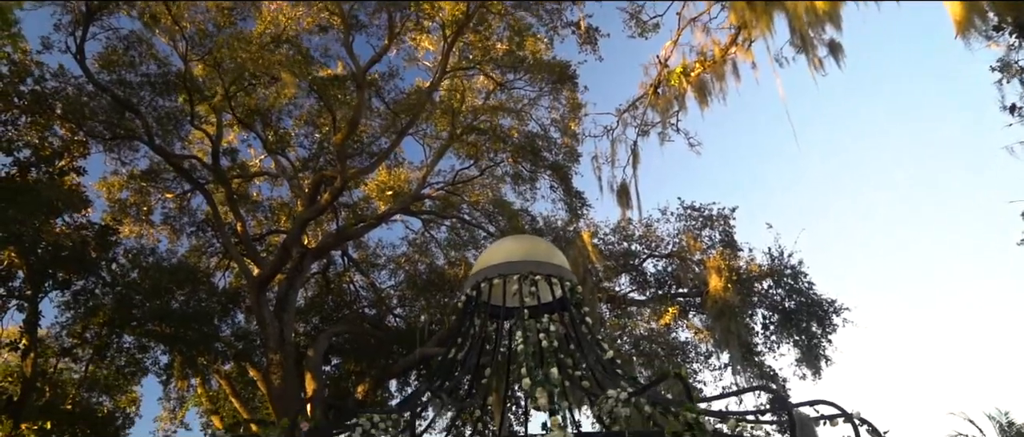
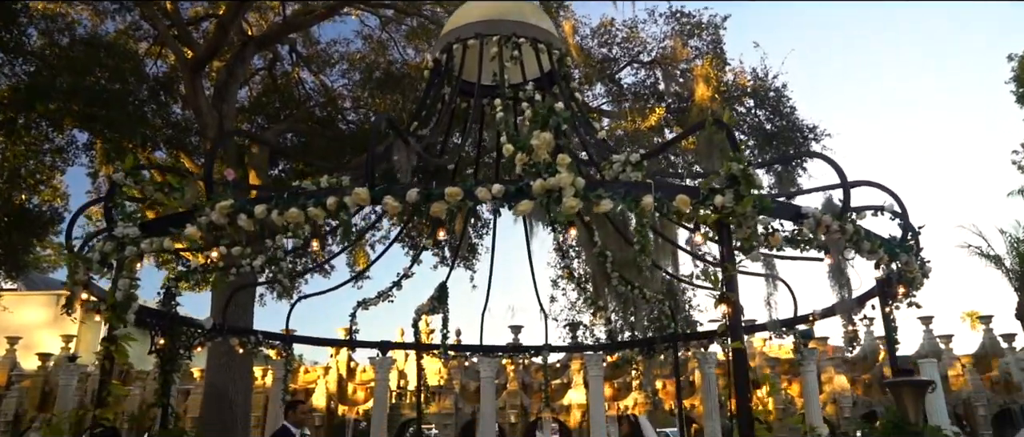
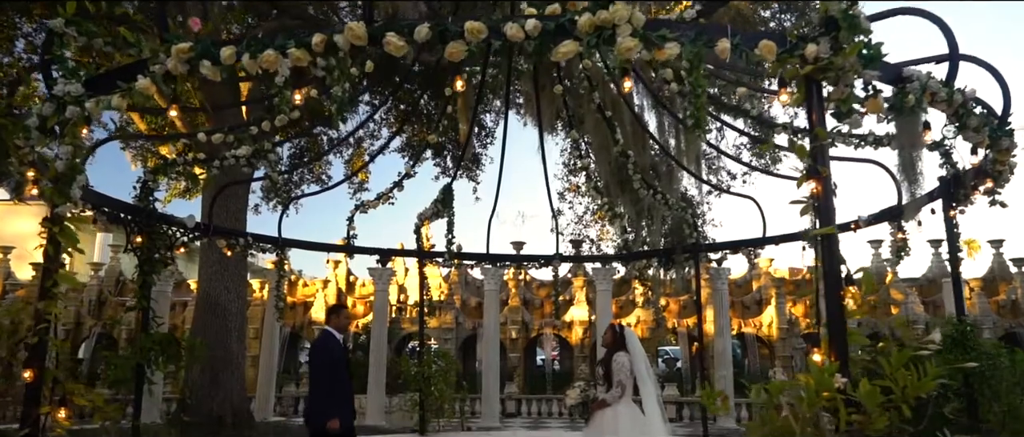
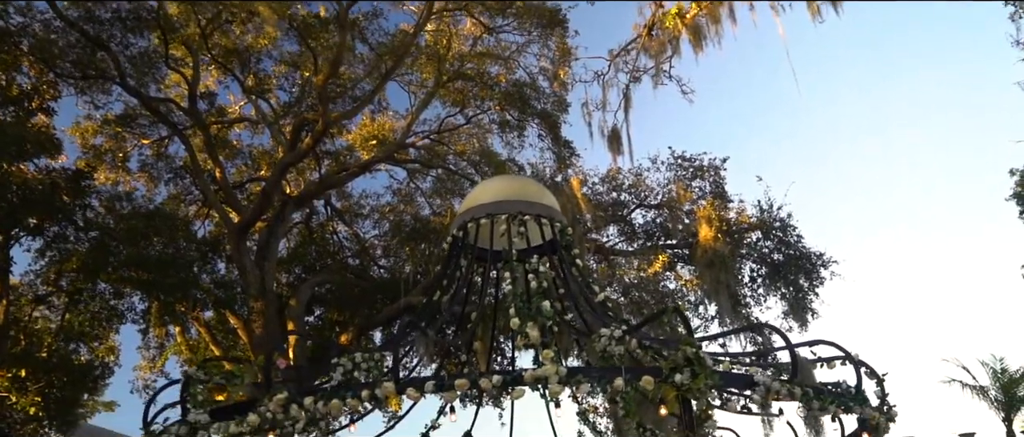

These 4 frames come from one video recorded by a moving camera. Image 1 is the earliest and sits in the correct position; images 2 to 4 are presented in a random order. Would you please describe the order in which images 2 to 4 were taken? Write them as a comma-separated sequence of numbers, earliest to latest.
4, 2, 3
